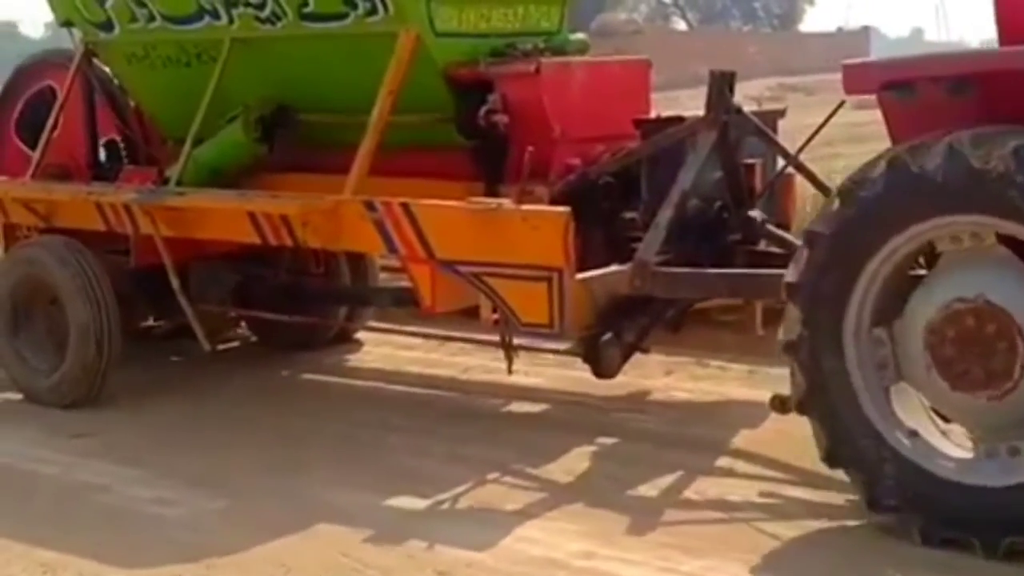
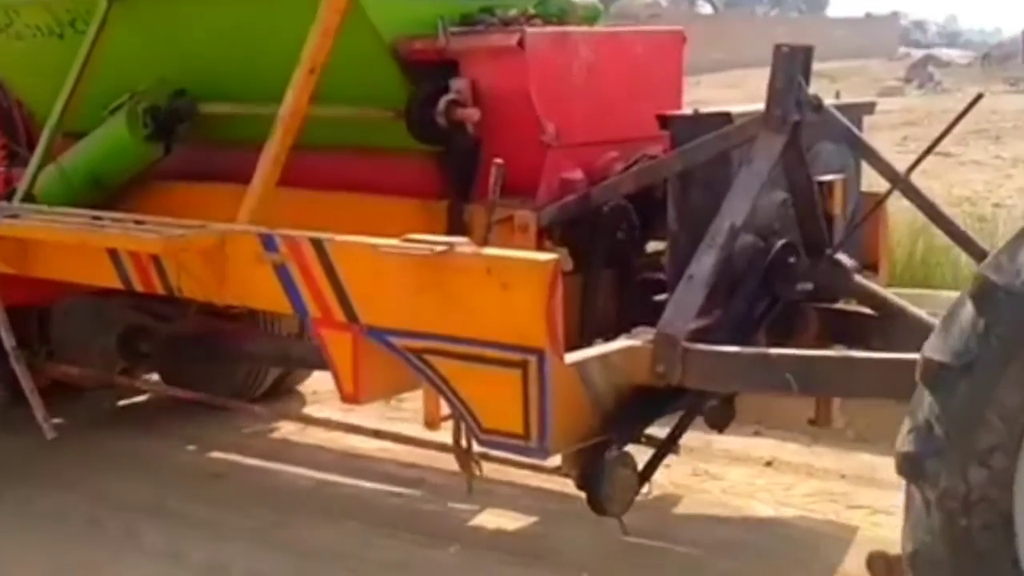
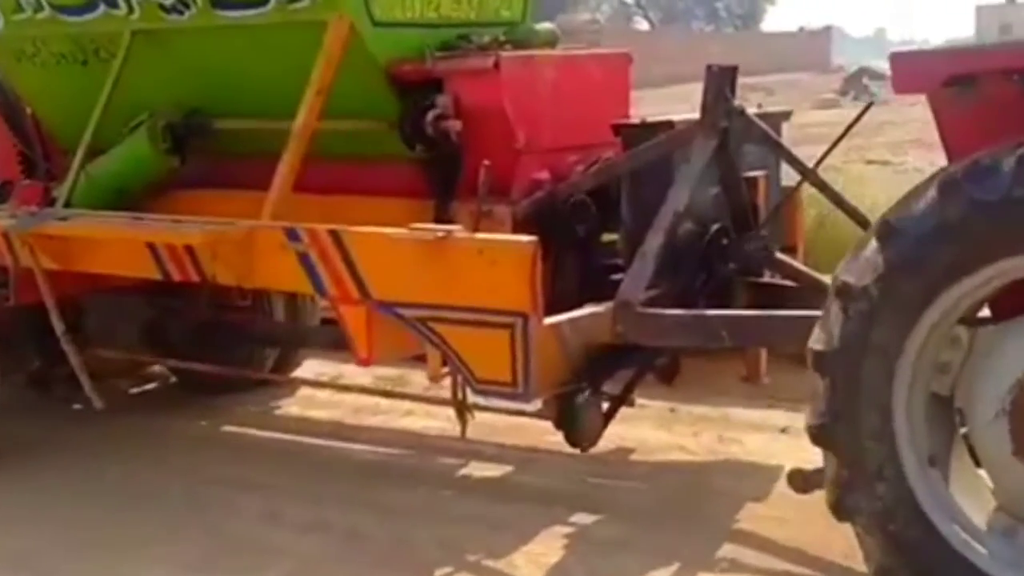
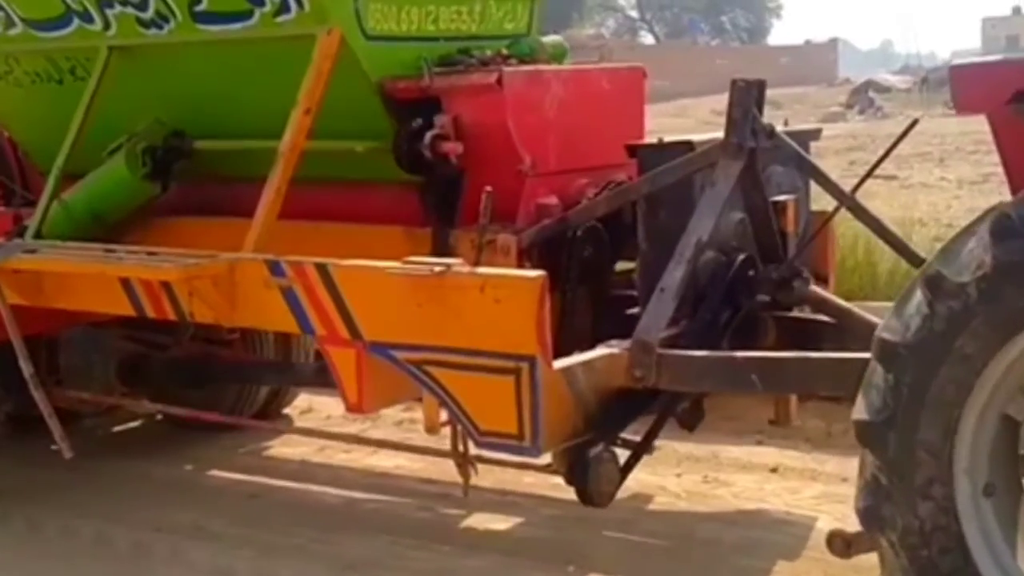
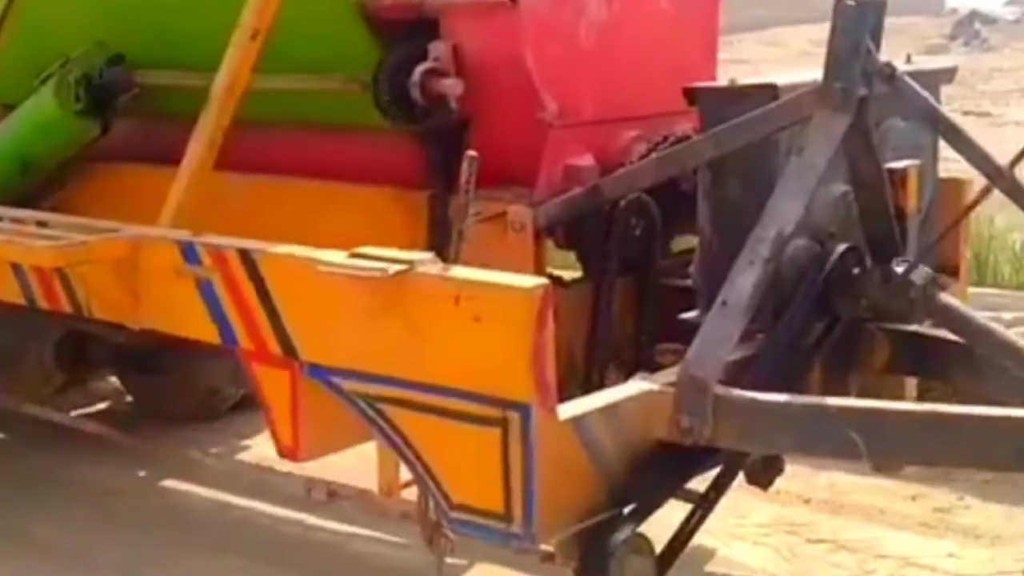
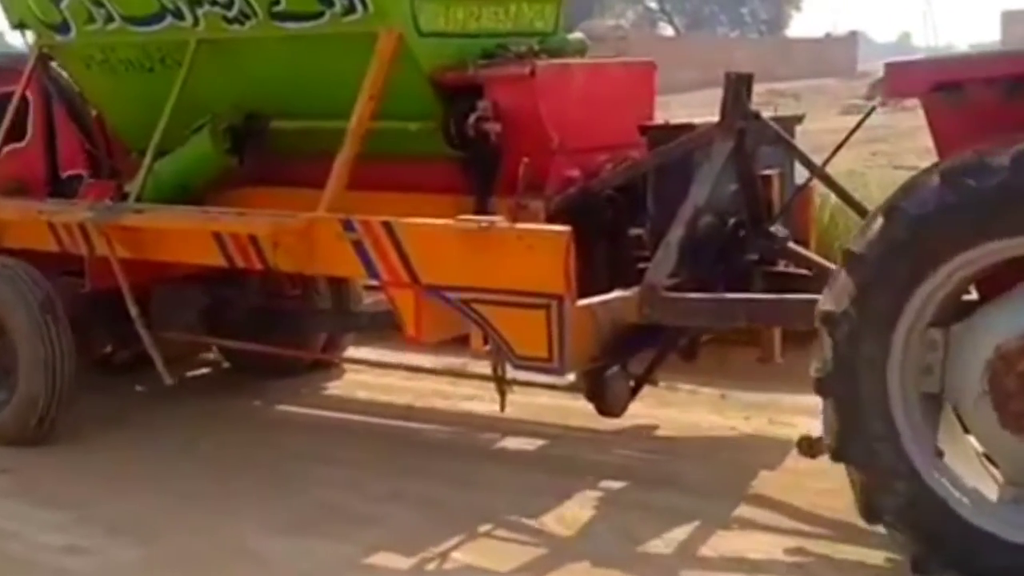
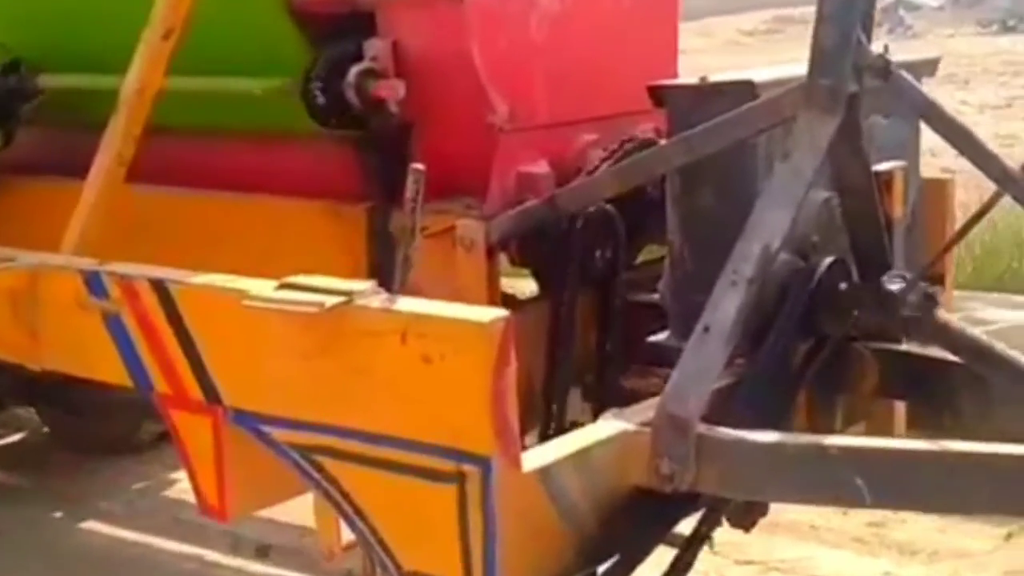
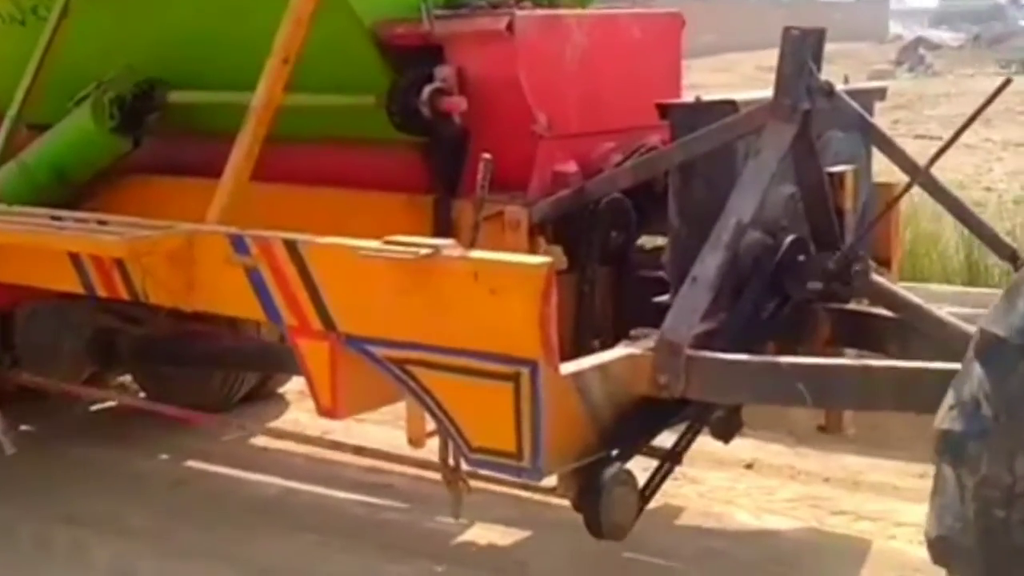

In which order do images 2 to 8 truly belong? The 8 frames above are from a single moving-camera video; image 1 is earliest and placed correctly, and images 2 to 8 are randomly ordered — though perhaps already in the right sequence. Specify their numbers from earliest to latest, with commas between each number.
6, 3, 4, 2, 8, 5, 7
